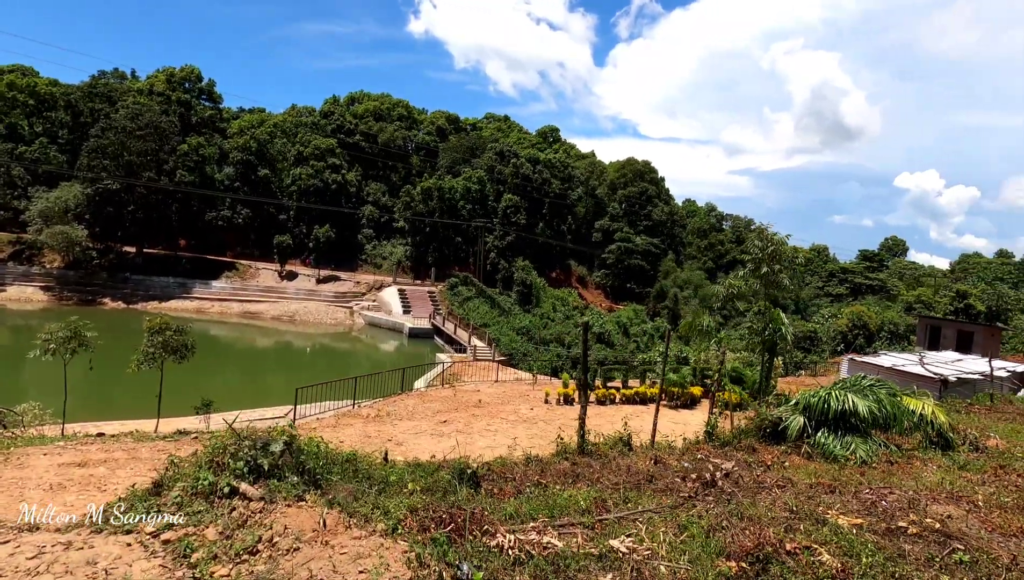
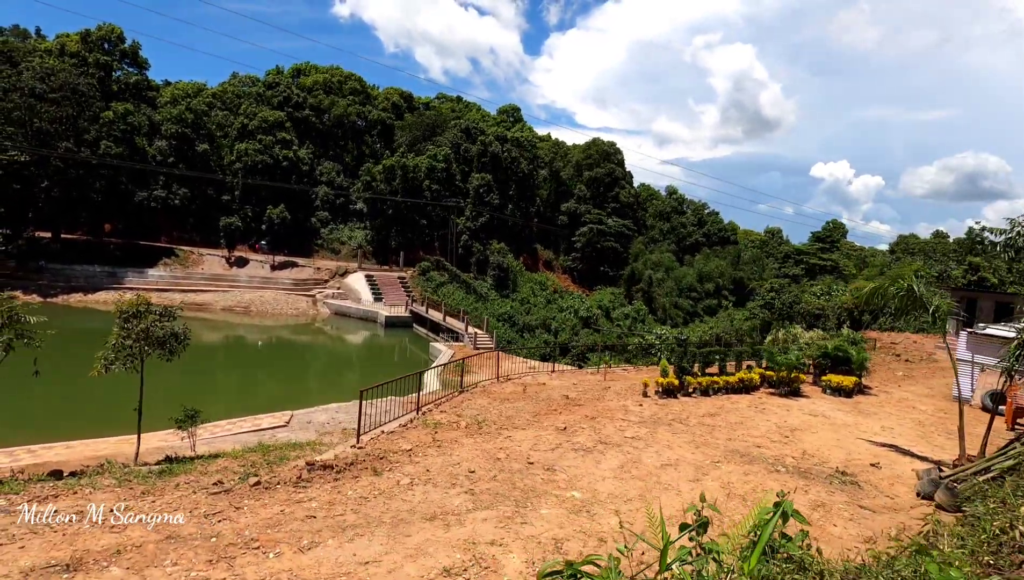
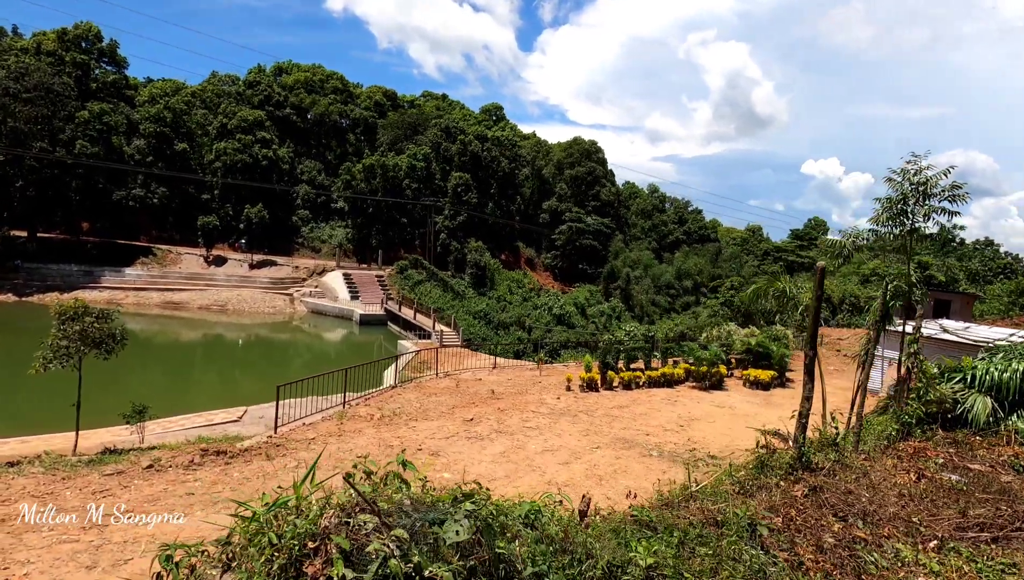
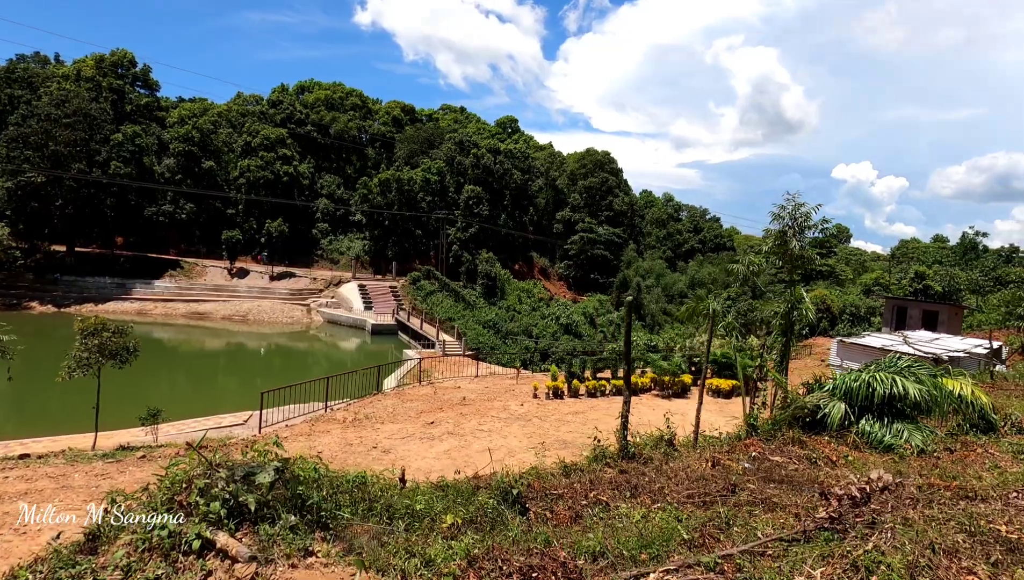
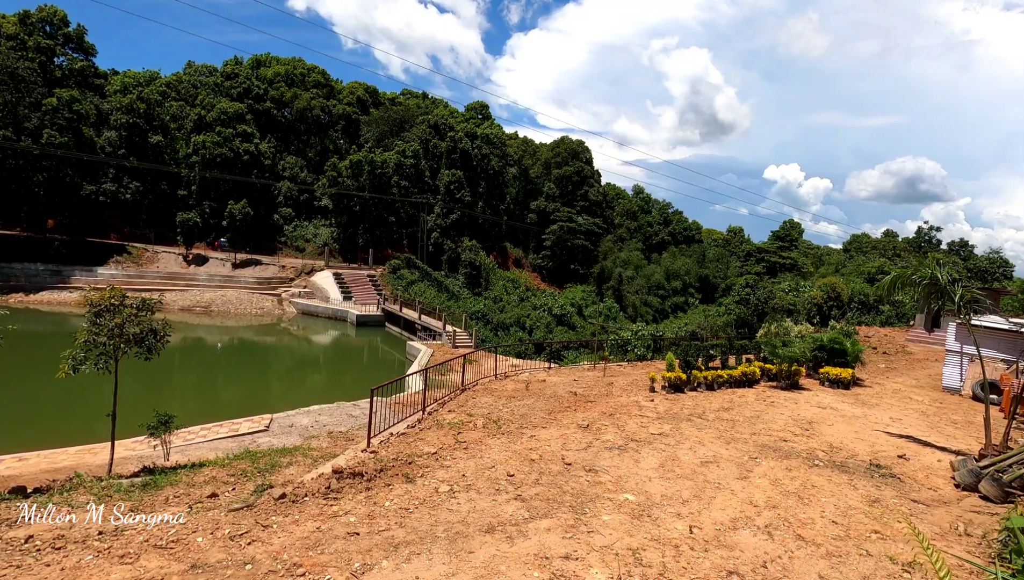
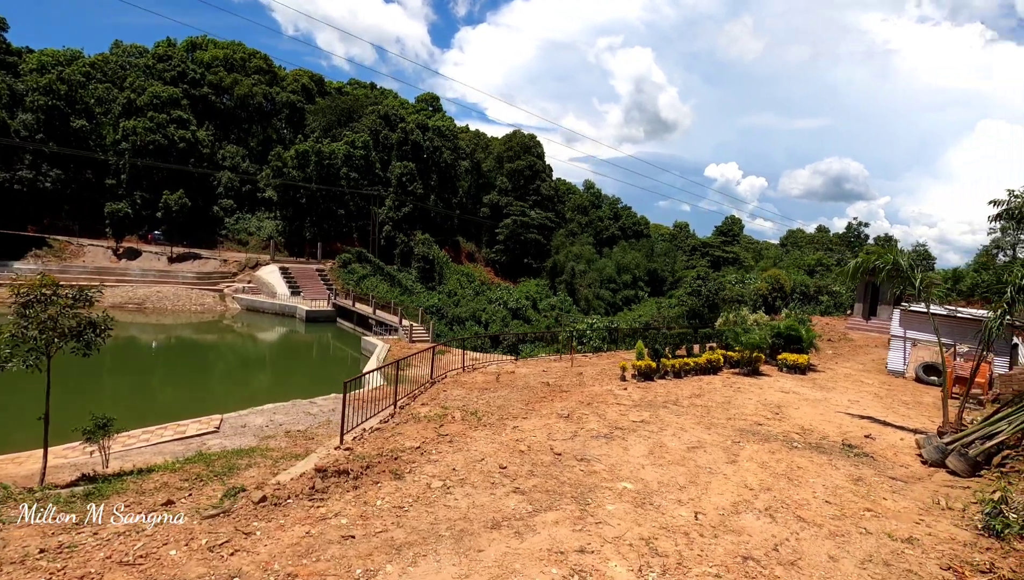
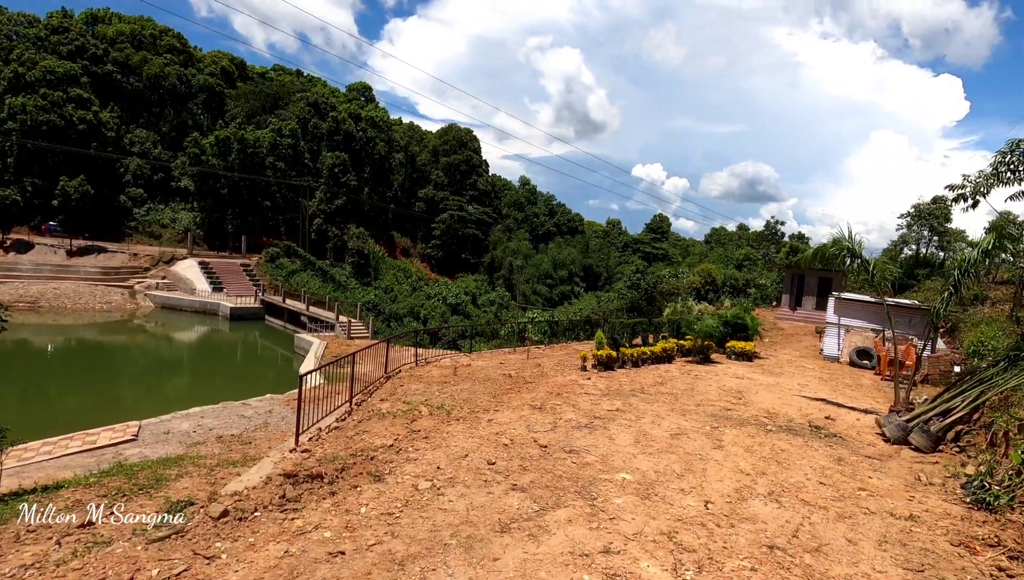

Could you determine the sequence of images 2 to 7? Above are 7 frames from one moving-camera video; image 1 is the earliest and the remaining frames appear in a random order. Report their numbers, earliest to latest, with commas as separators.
4, 3, 2, 5, 6, 7
